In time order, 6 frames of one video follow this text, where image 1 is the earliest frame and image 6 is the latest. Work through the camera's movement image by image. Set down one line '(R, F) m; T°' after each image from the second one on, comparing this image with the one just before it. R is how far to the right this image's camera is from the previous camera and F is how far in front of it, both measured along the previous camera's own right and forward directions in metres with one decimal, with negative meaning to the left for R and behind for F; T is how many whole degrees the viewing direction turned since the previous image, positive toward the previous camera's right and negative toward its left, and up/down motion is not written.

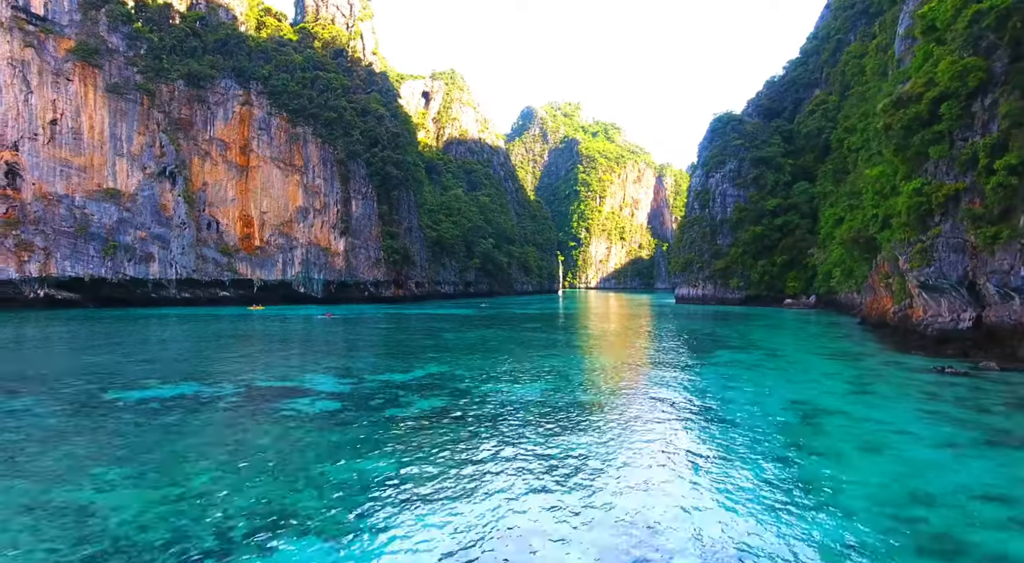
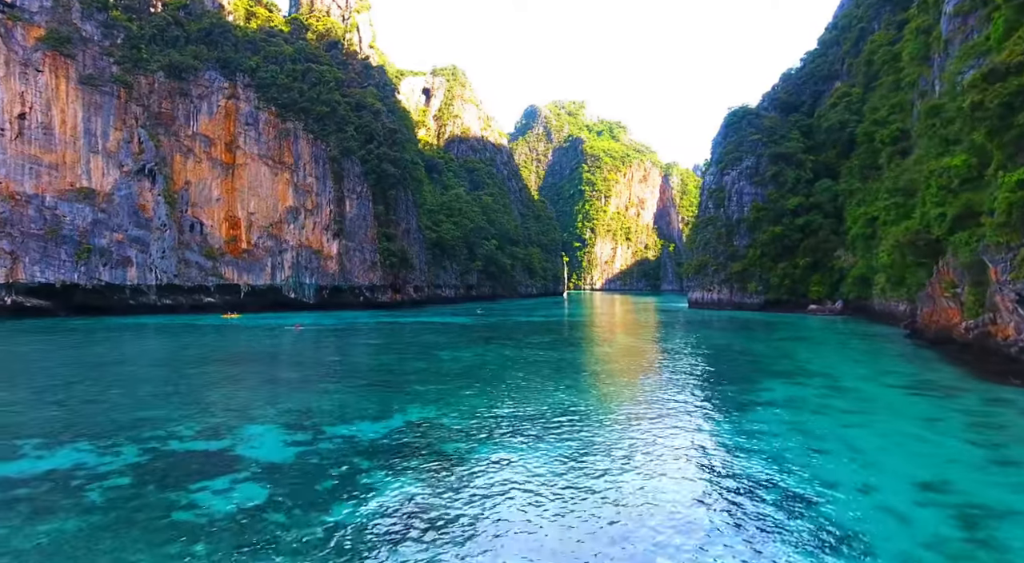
(0.0, +2.4) m; 0°
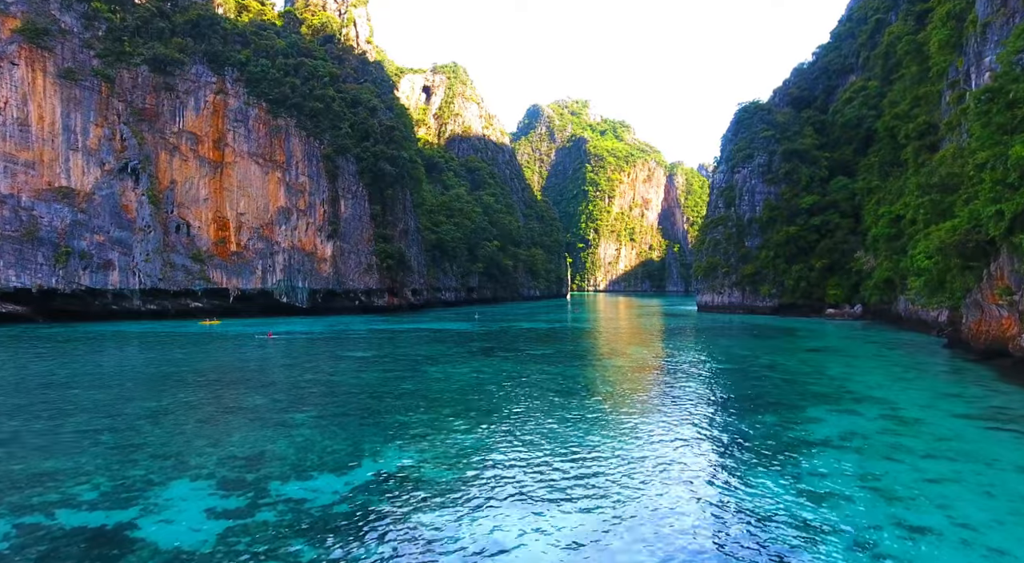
(+0.1, +1.7) m; 0°
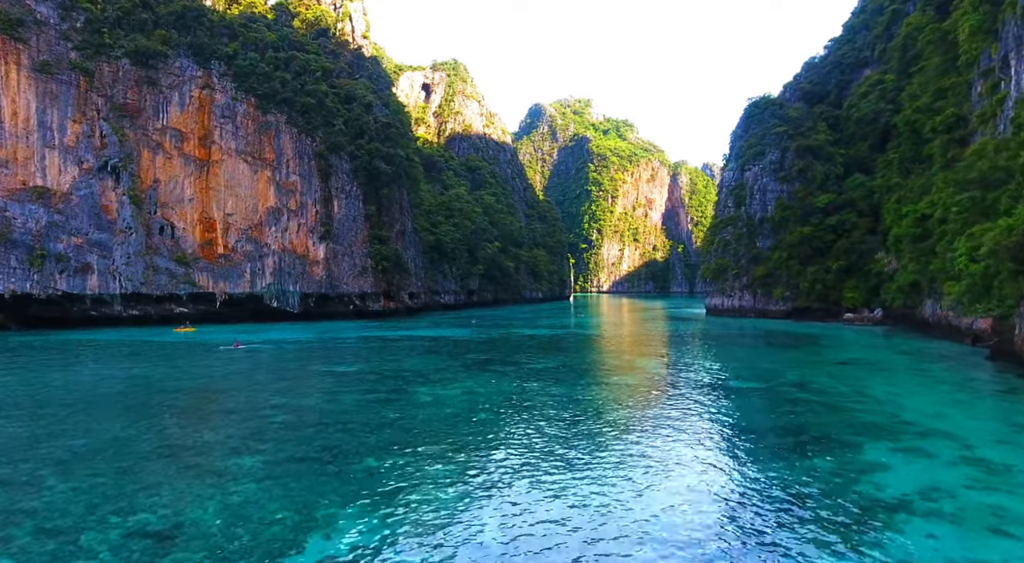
(+0.1, +1.6) m; 0°
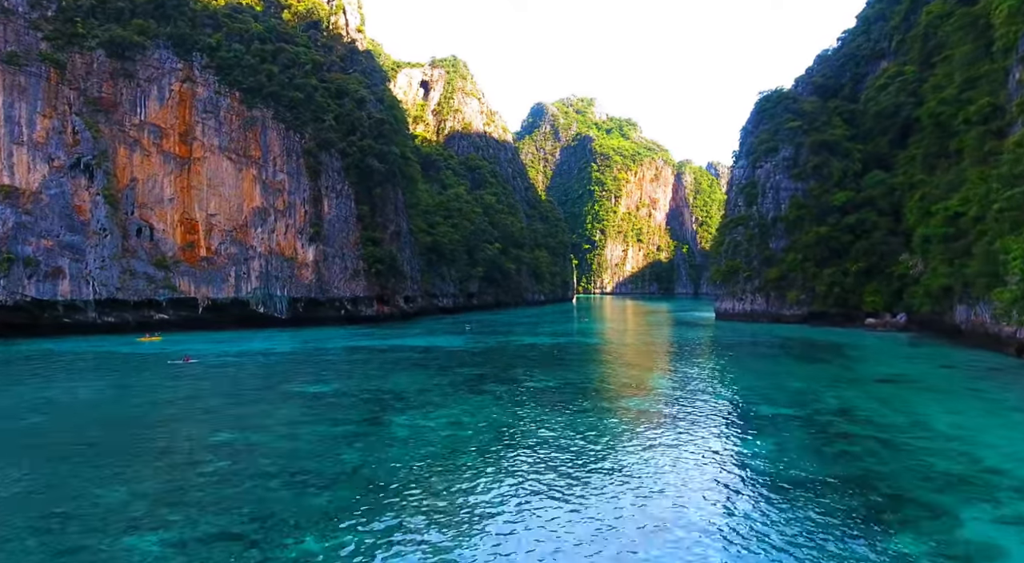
(+0.2, +1.8) m; 0°
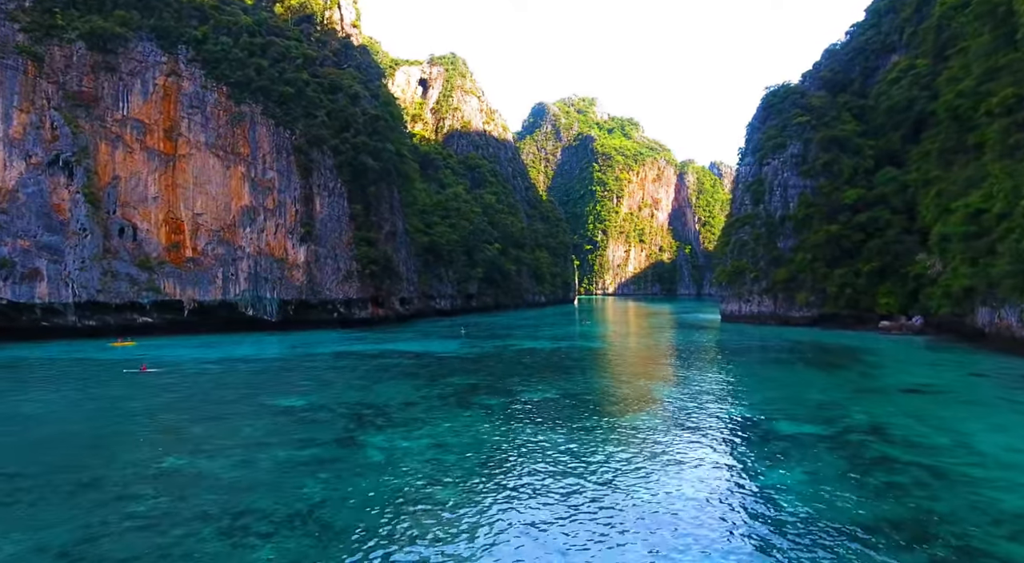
(+0.2, +1.2) m; 0°
